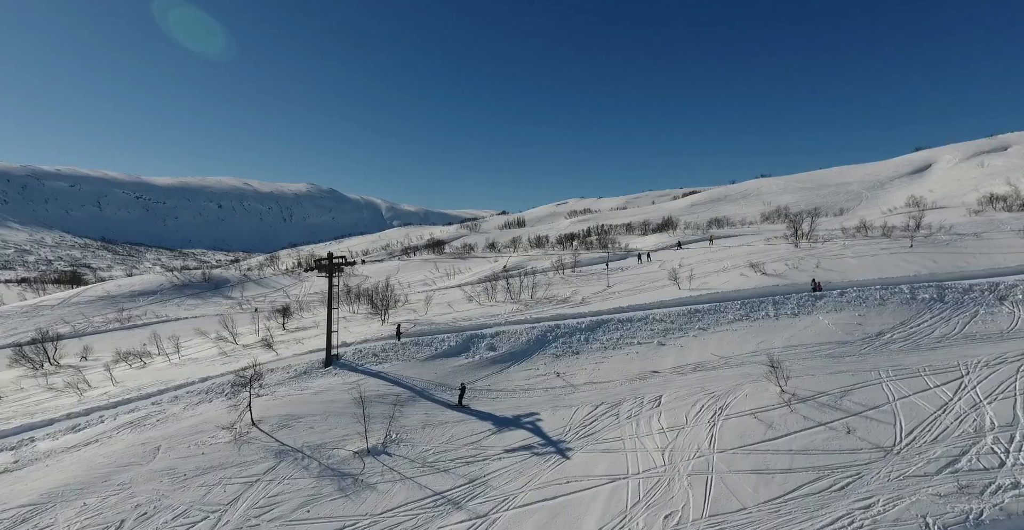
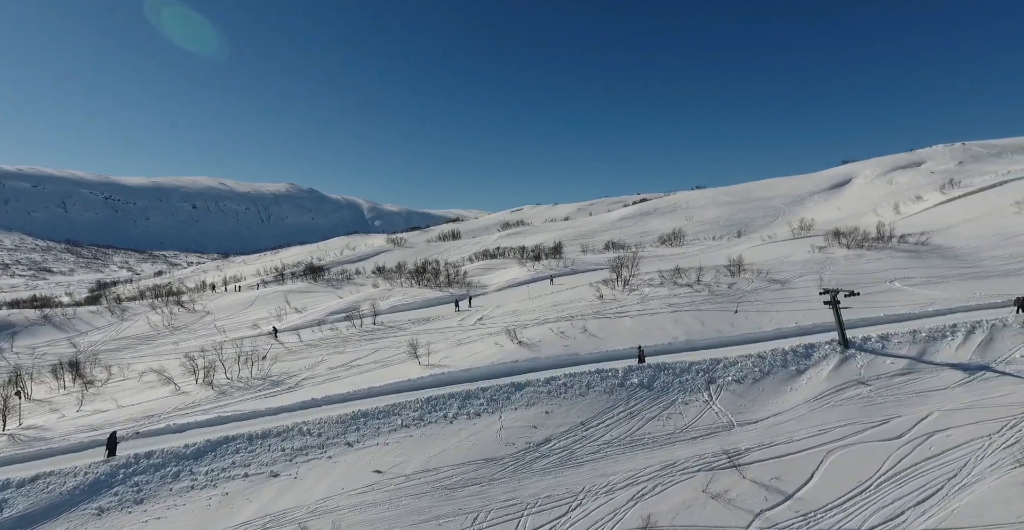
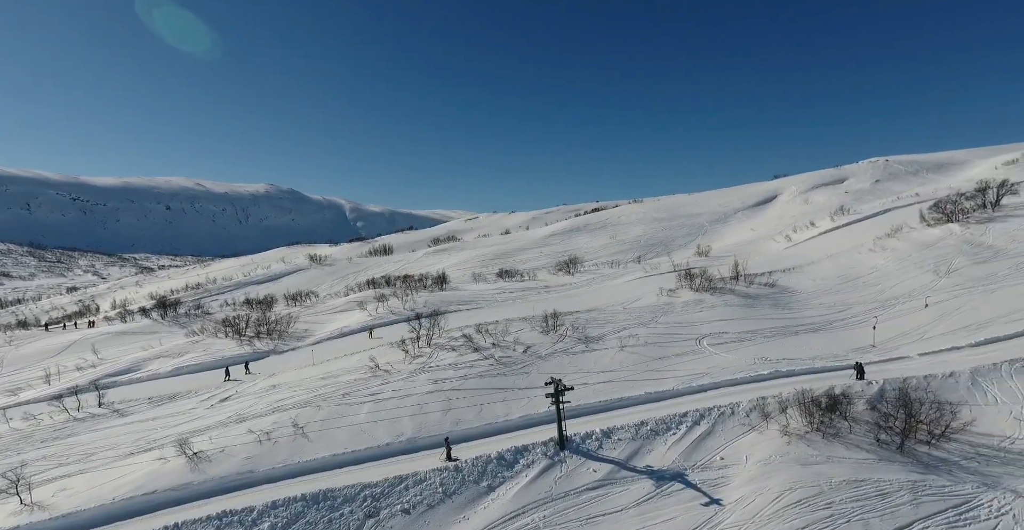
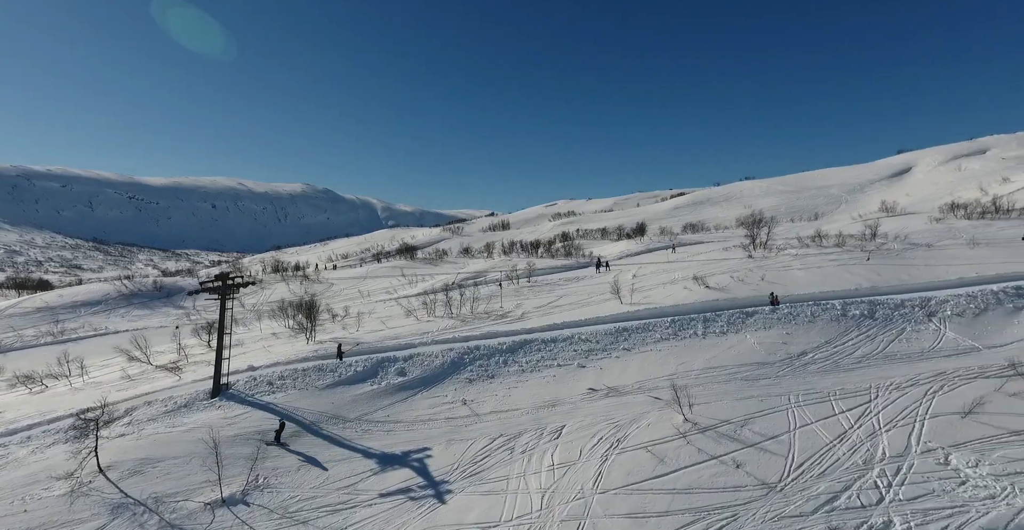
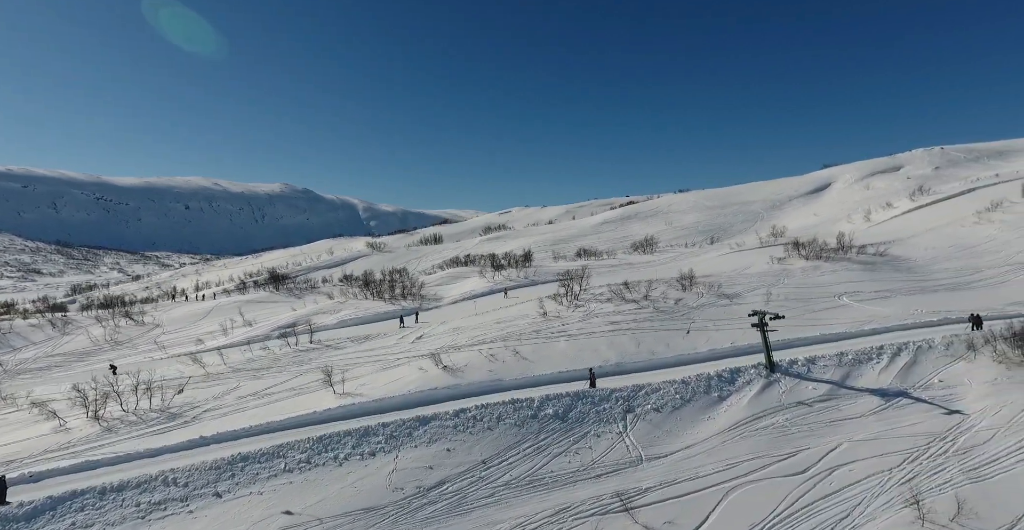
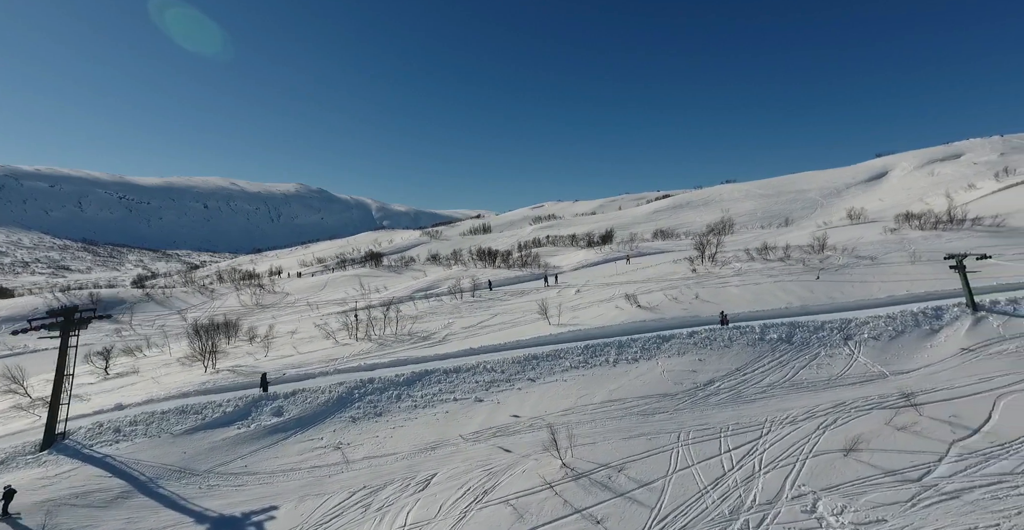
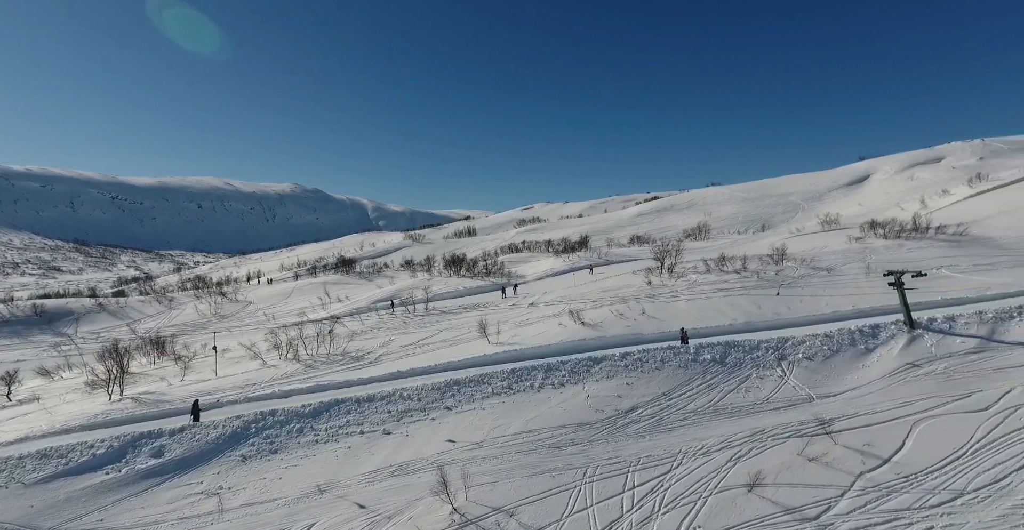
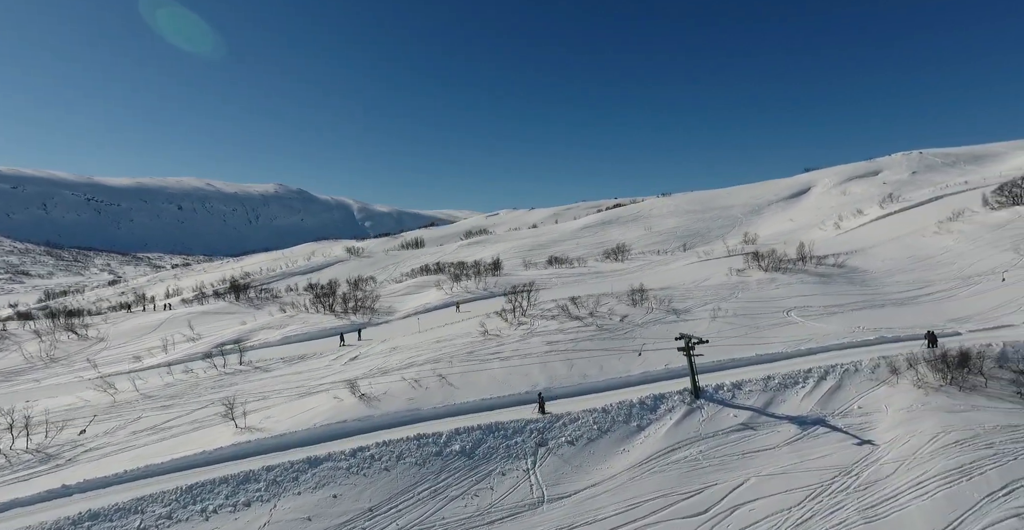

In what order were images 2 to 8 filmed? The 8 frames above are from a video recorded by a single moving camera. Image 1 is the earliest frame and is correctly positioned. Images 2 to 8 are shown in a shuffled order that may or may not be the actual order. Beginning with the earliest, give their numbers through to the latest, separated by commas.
4, 6, 7, 2, 5, 8, 3
